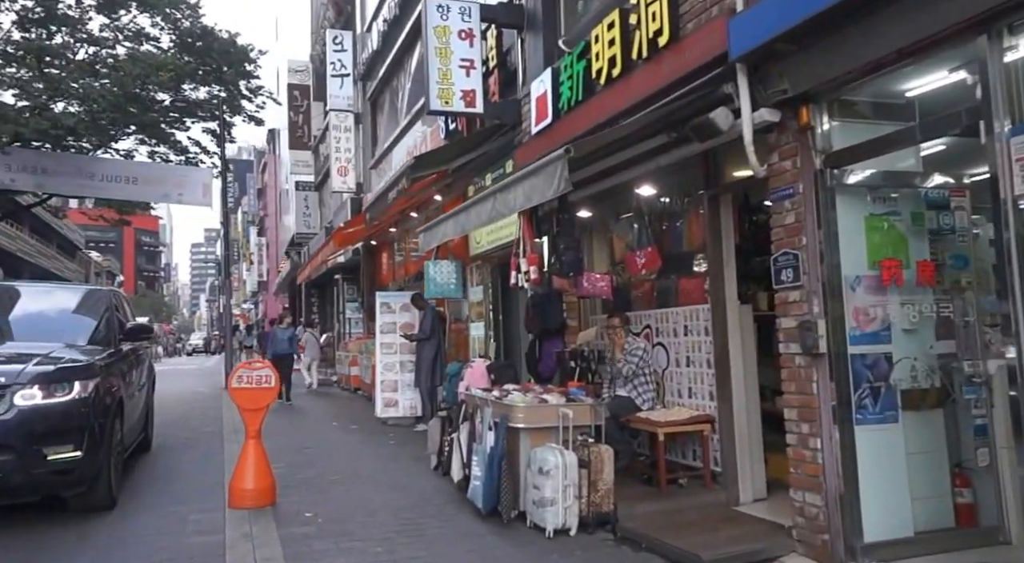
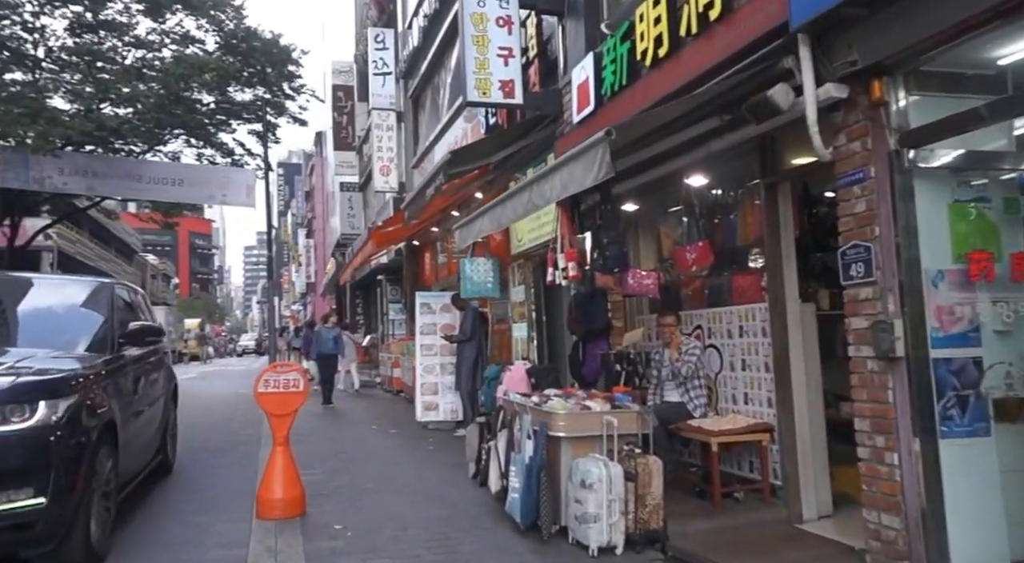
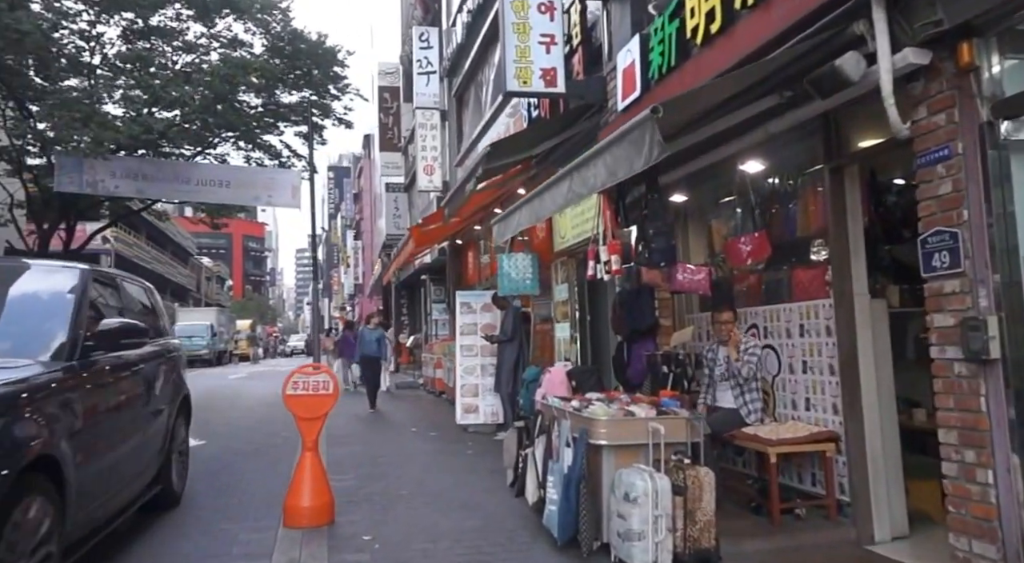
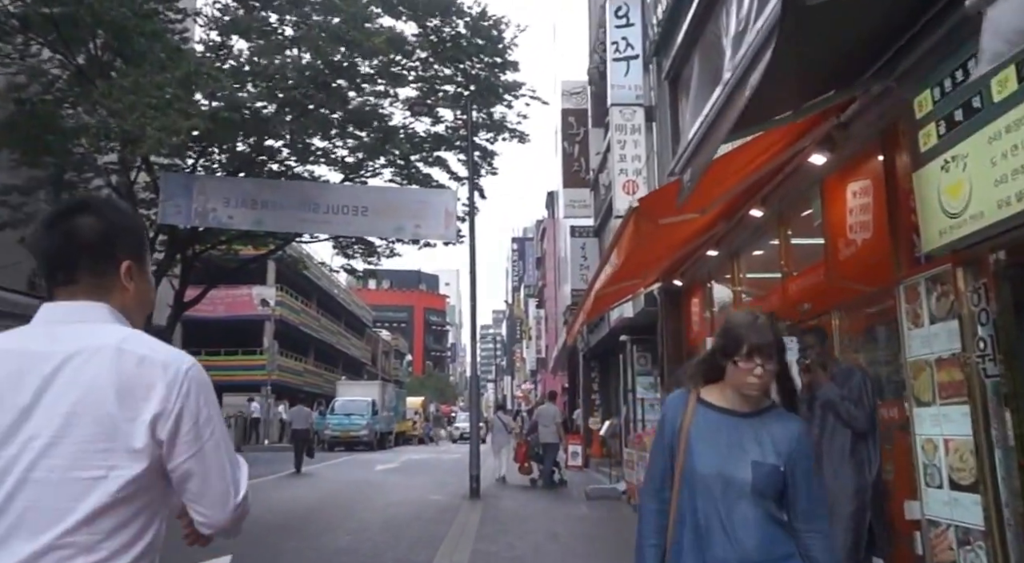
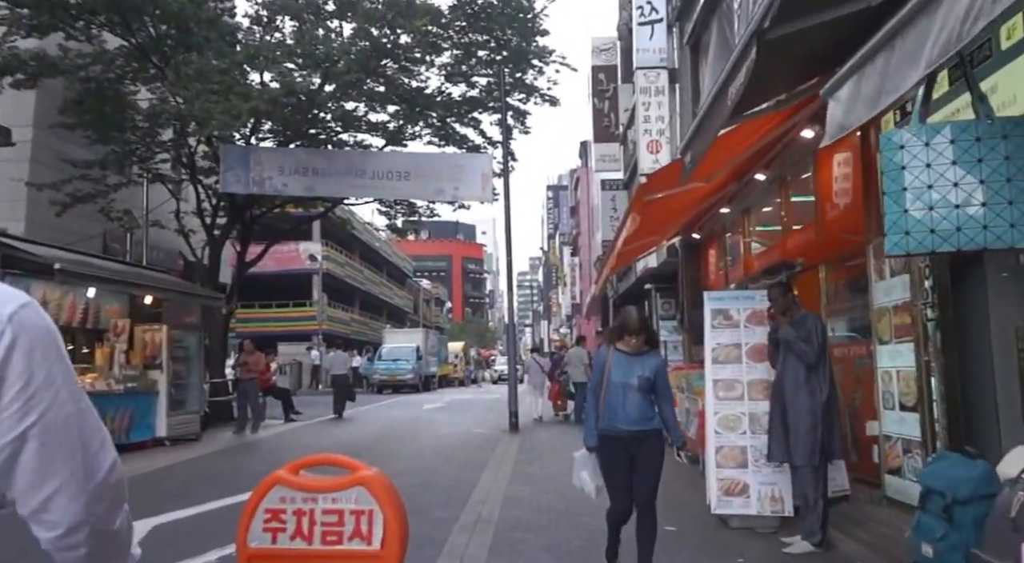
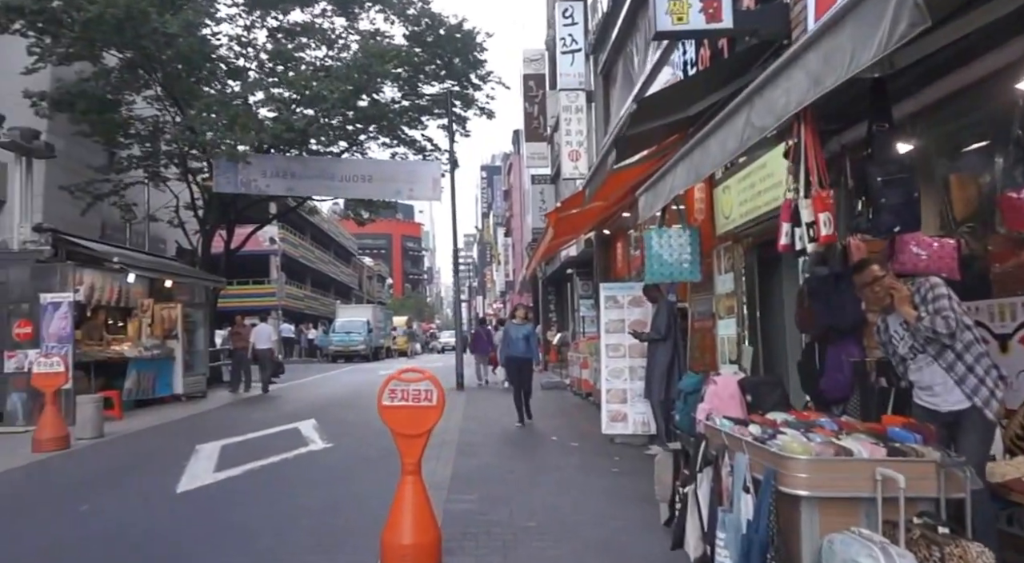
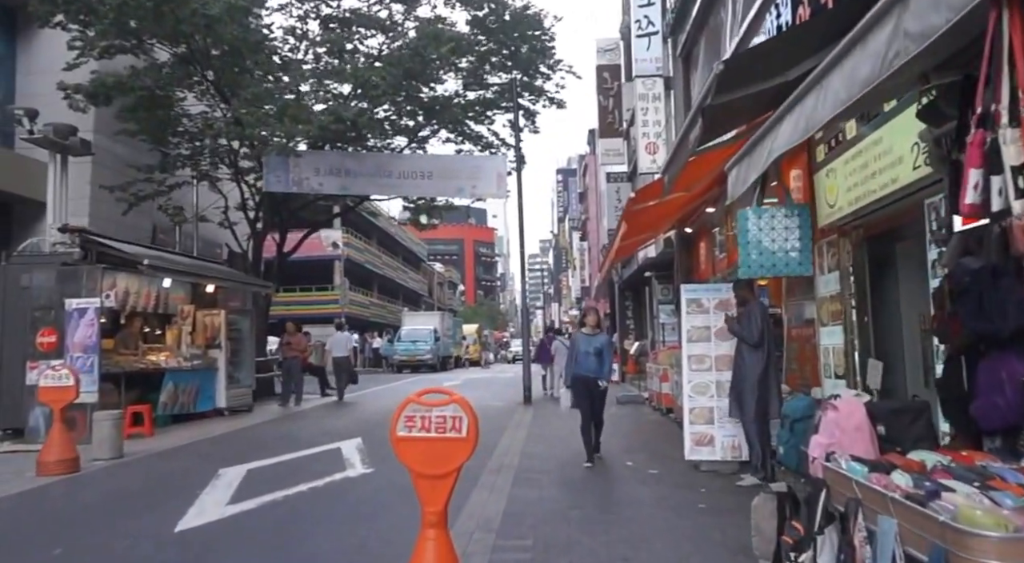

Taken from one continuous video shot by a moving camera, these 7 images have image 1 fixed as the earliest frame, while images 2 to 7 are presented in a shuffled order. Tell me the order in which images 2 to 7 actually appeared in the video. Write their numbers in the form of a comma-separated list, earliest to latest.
2, 3, 6, 7, 5, 4
